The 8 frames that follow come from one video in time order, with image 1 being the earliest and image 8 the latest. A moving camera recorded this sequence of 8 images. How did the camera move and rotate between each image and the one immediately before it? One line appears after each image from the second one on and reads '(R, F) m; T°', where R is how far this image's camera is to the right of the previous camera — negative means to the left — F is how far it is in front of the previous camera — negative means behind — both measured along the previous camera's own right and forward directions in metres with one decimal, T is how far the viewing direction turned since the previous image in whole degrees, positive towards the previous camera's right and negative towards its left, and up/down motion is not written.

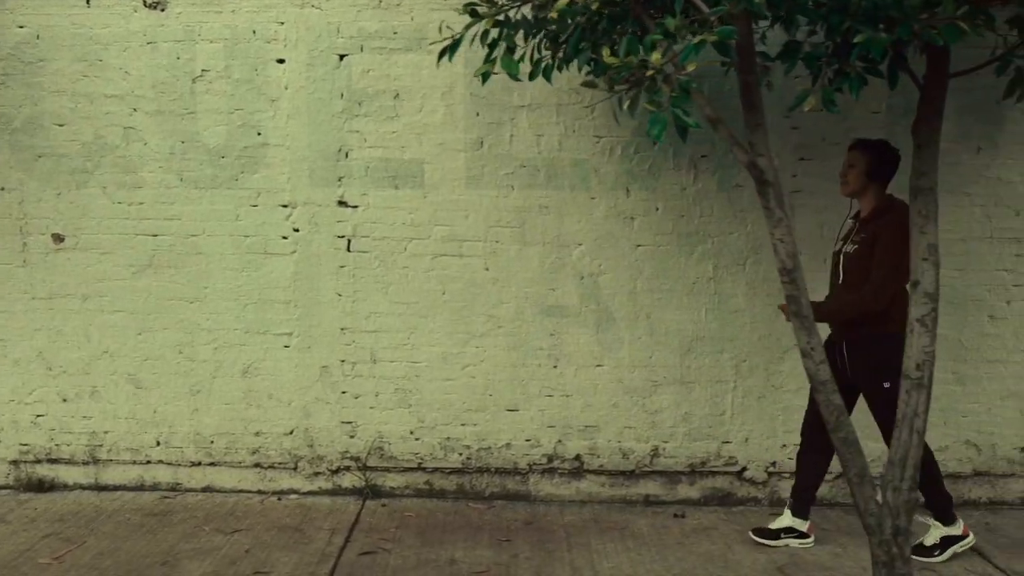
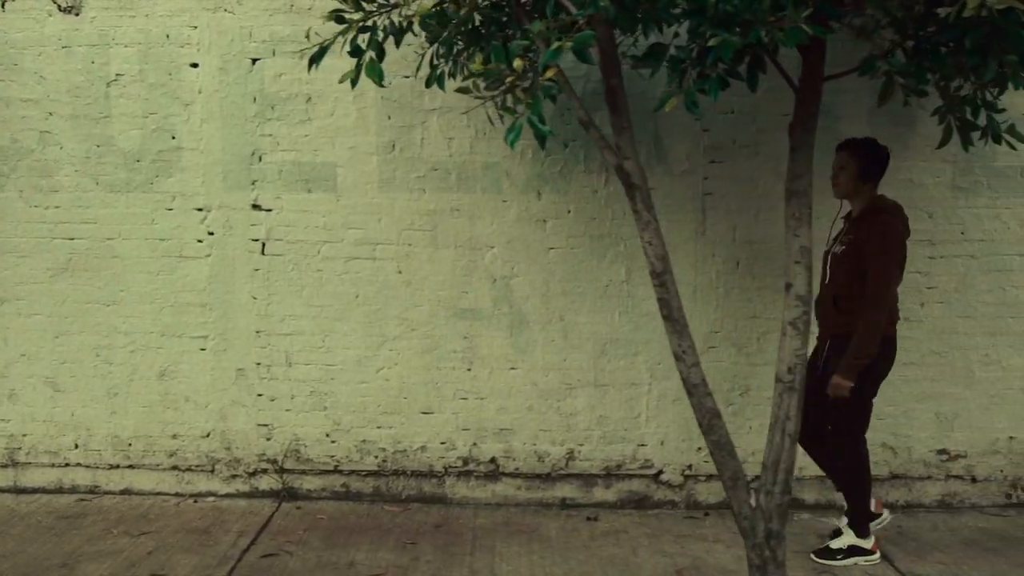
(+0.4, 0.0) m; 0°
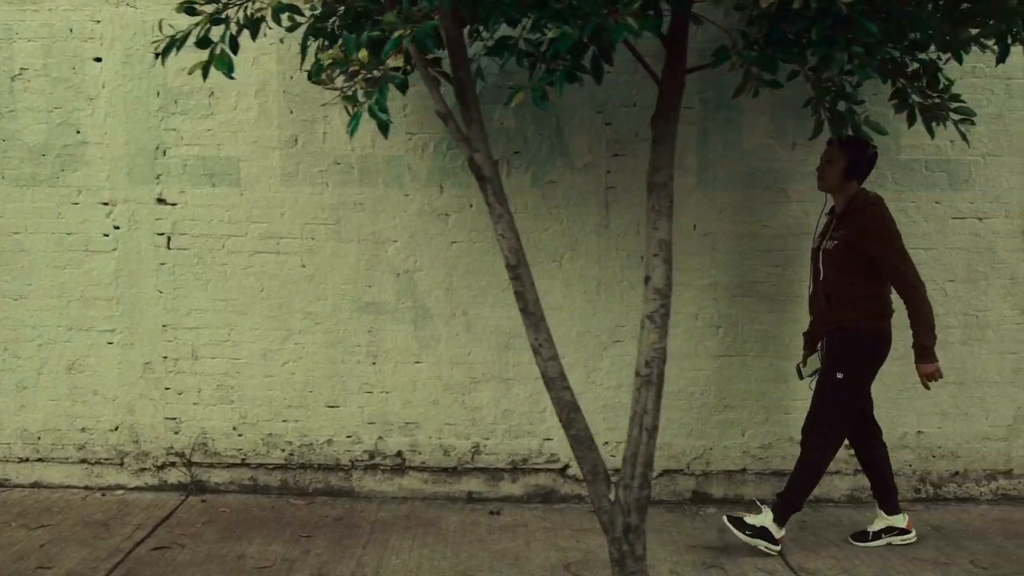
(+0.5, 0.0) m; 0°
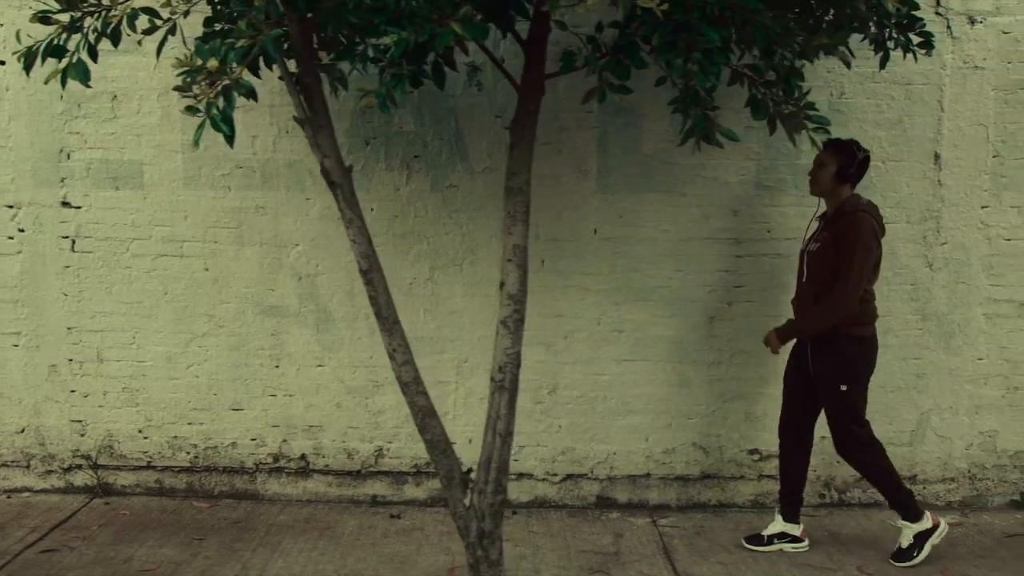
(+0.5, 0.0) m; 0°
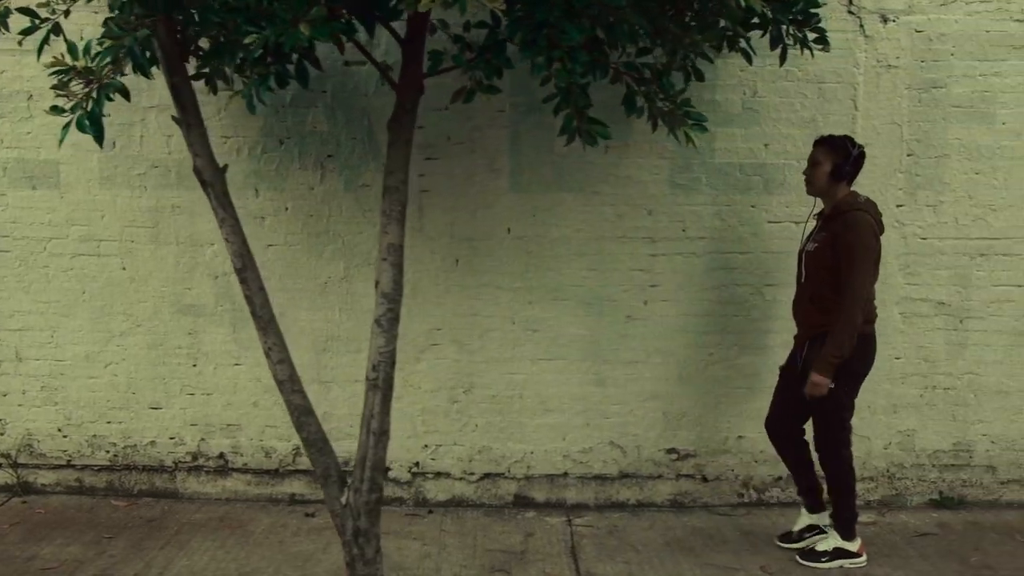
(+0.4, 0.0) m; 0°
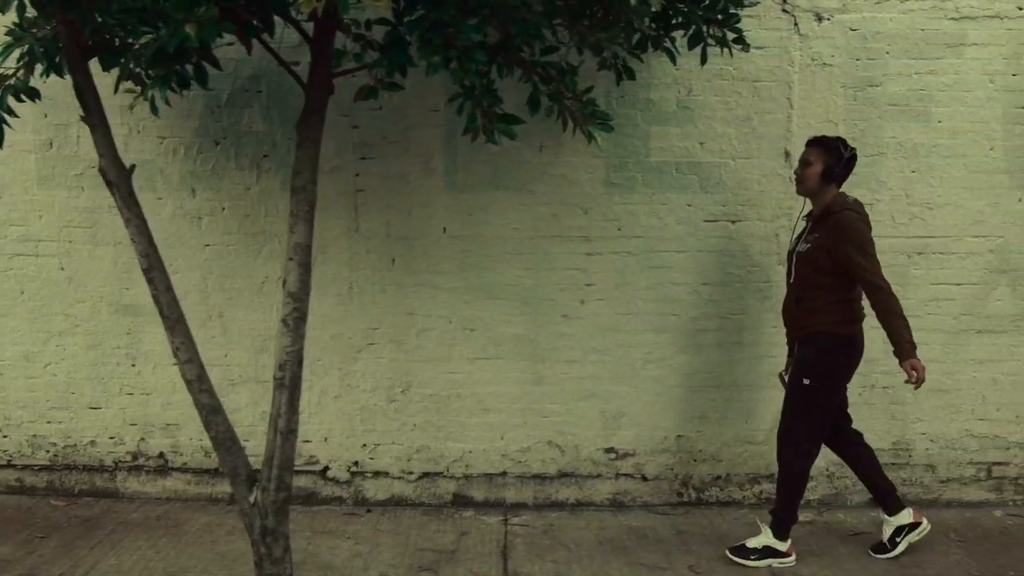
(+0.3, 0.0) m; 0°
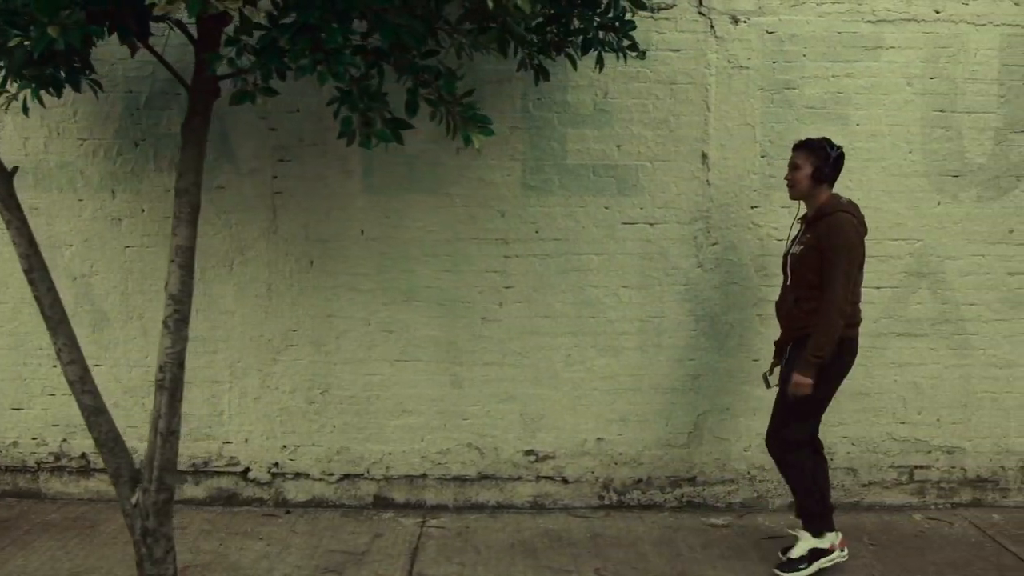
(+0.4, 0.0) m; 0°
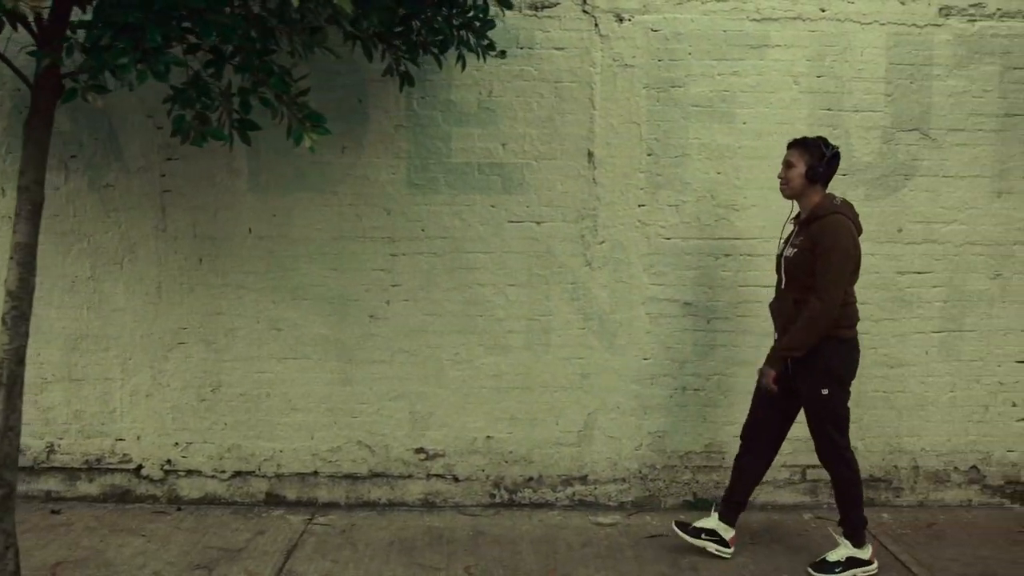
(+0.6, 0.0) m; 0°
